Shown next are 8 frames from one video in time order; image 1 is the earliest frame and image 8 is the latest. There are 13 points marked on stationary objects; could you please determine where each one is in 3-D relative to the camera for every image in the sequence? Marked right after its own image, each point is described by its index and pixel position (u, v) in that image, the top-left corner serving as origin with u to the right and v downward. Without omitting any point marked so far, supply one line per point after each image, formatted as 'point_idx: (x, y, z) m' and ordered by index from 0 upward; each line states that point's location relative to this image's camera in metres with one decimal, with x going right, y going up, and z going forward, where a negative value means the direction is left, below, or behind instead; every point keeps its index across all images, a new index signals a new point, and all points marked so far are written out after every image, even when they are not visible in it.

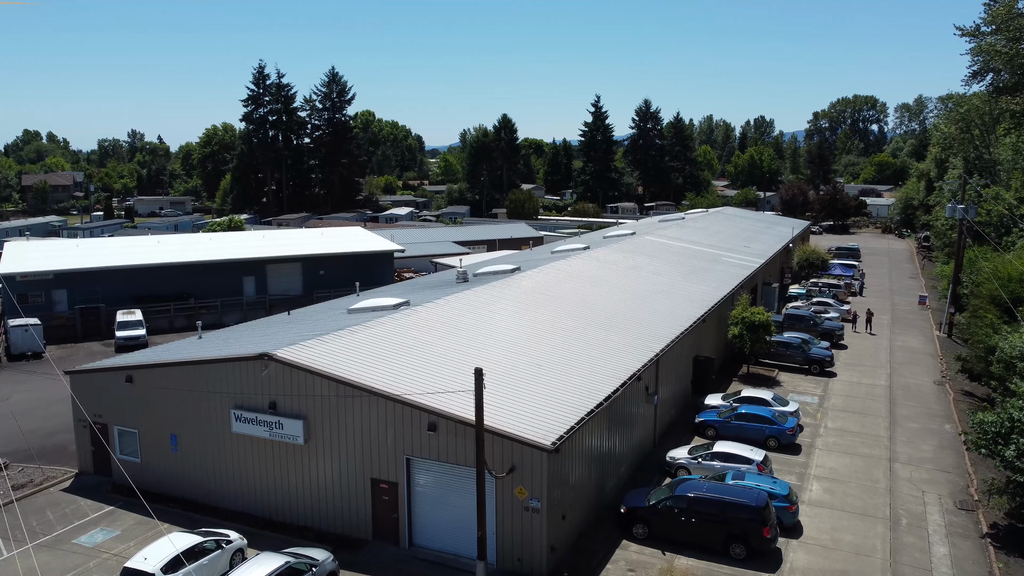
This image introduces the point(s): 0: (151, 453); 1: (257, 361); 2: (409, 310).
0: (-6.6, -3.0, +15.6) m
1: (-4.2, -1.2, +14.0) m
2: (-2.2, -0.5, +18.2) m
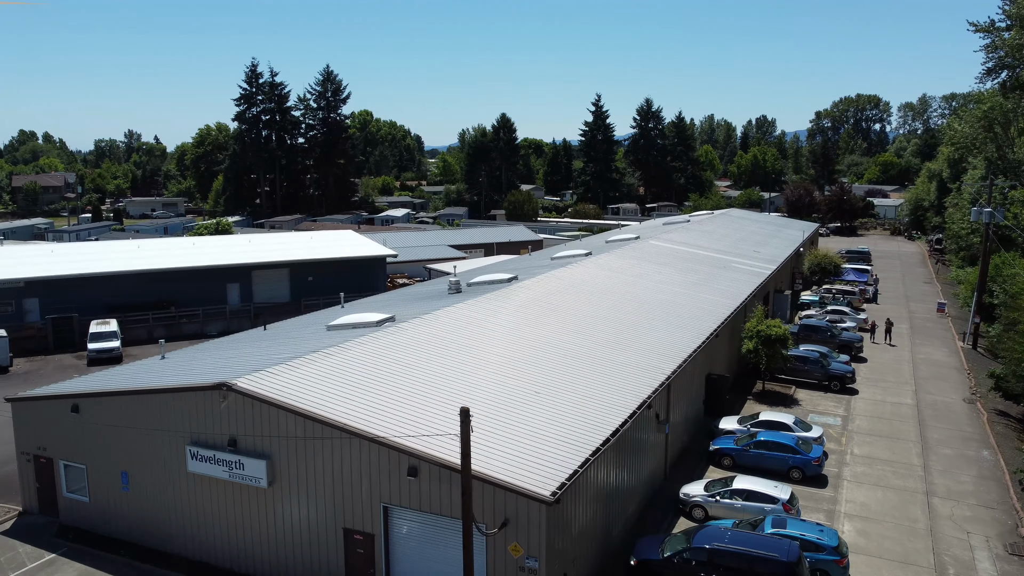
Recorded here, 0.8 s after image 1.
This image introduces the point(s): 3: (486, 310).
0: (-6.7, -3.3, +13.9) m
1: (-4.2, -1.5, +12.3) m
2: (-2.2, -0.7, +16.5) m
3: (-0.5, -0.5, +18.8) m
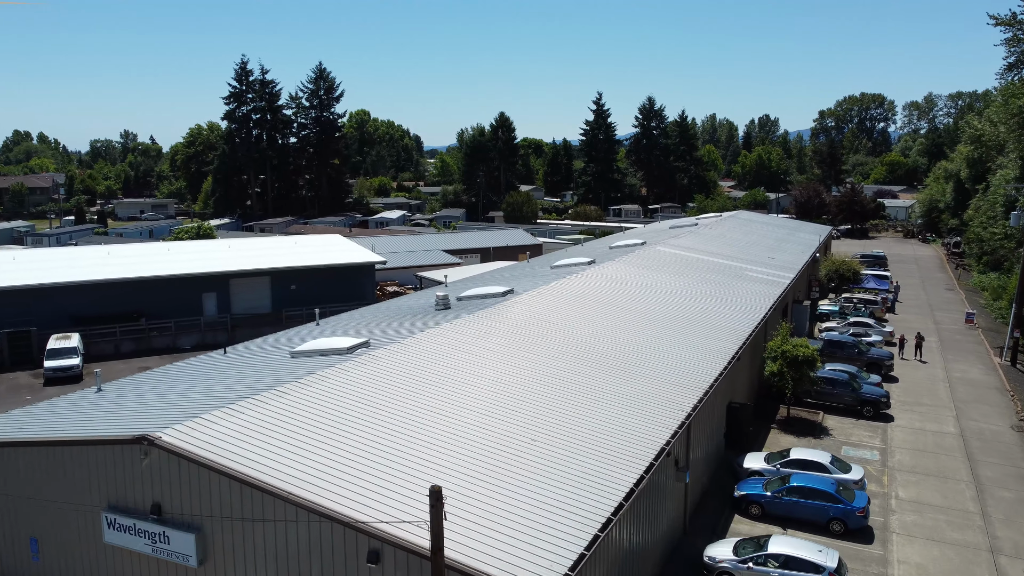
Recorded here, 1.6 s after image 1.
0: (-6.8, -3.7, +11.5) m
1: (-4.4, -1.8, +9.9) m
2: (-2.4, -1.1, +14.1) m
3: (-0.6, -0.8, +16.4) m
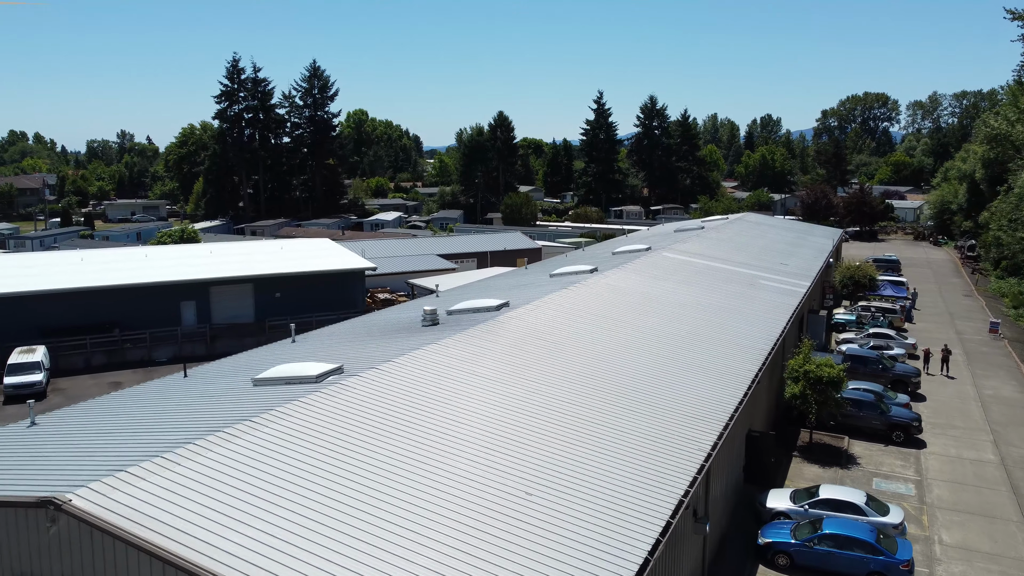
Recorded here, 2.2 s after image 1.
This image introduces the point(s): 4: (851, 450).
0: (-6.9, -3.9, +9.7) m
1: (-4.5, -2.1, +8.1) m
2: (-2.5, -1.4, +12.3) m
3: (-0.7, -1.1, +14.6) m
4: (+7.0, -3.4, +17.8) m
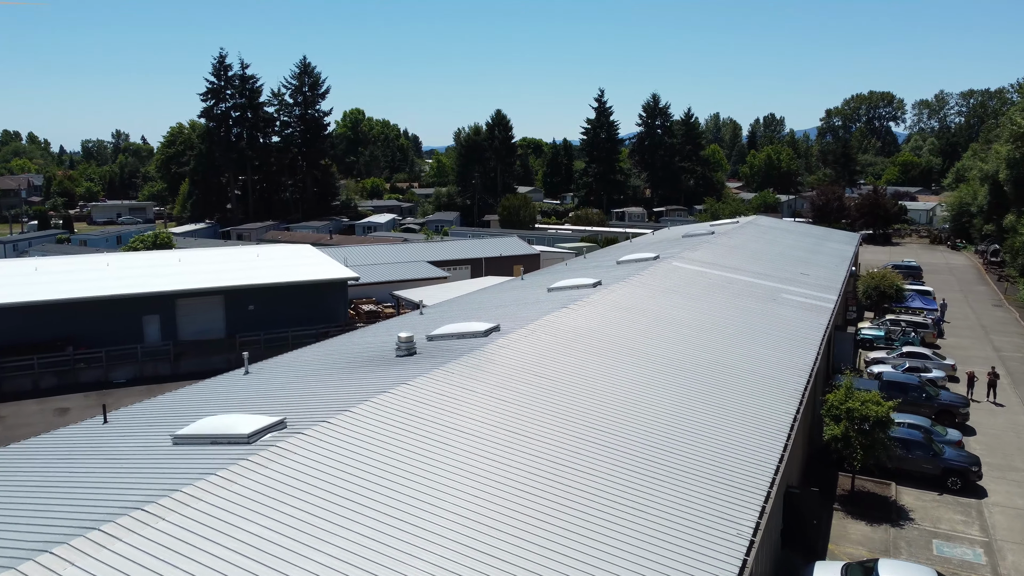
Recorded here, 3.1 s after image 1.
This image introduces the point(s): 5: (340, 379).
0: (-7.1, -4.3, +7.1) m
1: (-4.6, -2.5, +5.4) m
2: (-2.6, -1.8, +9.6) m
3: (-0.9, -1.5, +11.9) m
4: (+6.9, -3.8, +15.2) m
5: (-2.8, -1.5, +14.1) m
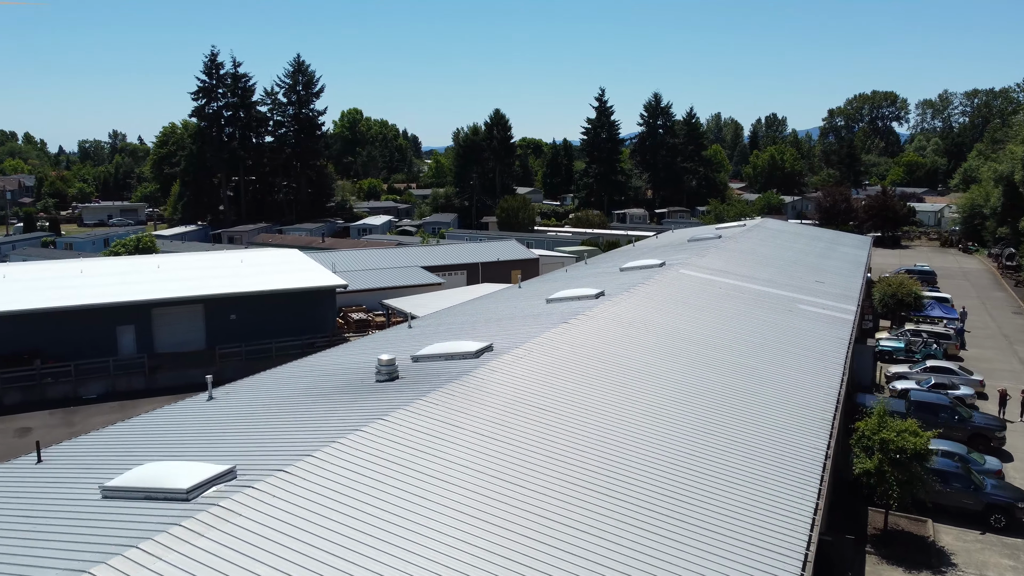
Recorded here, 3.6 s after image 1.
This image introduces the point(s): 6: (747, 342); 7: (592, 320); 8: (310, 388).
0: (-7.2, -4.6, +5.5) m
1: (-4.7, -2.8, +3.9) m
2: (-2.7, -2.0, +8.0) m
3: (-1.0, -1.8, +10.3) m
4: (+6.8, -4.0, +13.6) m
5: (-2.9, -1.7, +12.5) m
6: (+4.8, -1.1, +17.5) m
7: (+1.7, -0.6, +17.5) m
8: (-3.4, -1.6, +14.5) m
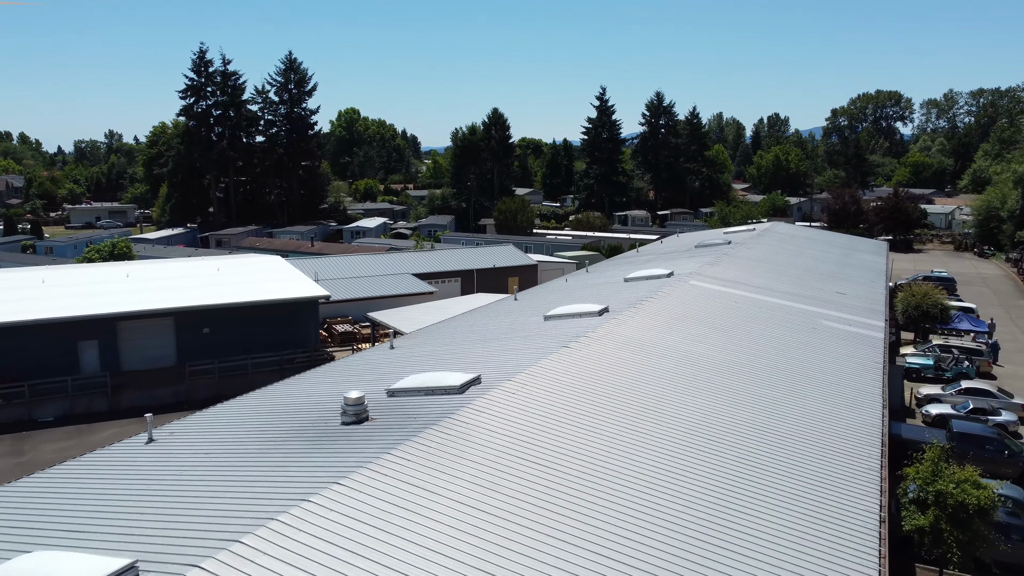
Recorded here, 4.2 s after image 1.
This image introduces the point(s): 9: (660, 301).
0: (-7.3, -4.9, +3.4) m
1: (-4.9, -3.1, +1.8) m
2: (-2.9, -2.4, +6.0) m
3: (-1.1, -2.1, +8.3) m
4: (+6.6, -4.4, +11.5) m
5: (-3.1, -2.1, +10.5) m
6: (+4.7, -1.4, +15.5) m
7: (+1.5, -0.9, +15.4) m
8: (-3.6, -2.0, +12.4) m
9: (+3.4, -0.3, +19.8) m
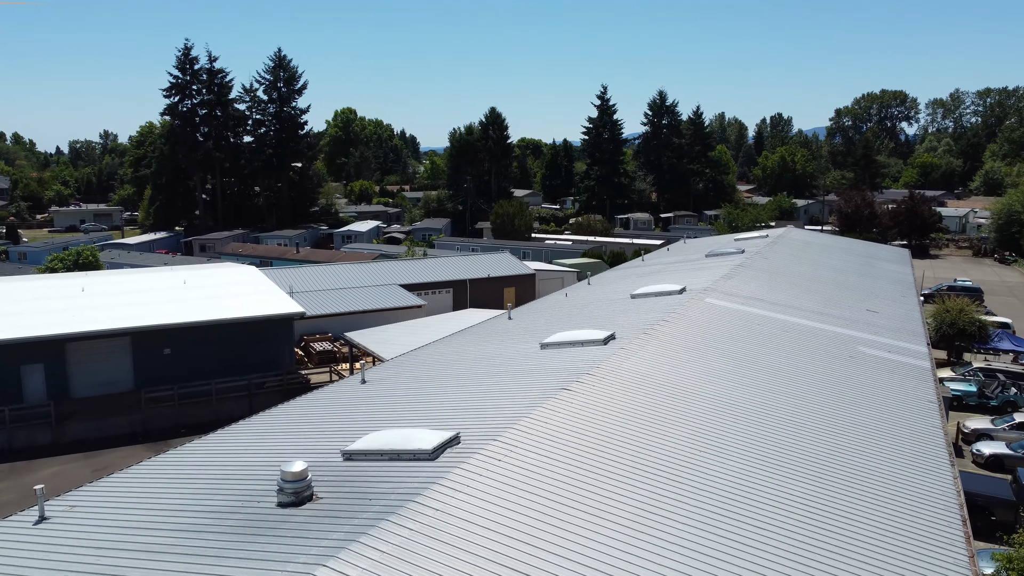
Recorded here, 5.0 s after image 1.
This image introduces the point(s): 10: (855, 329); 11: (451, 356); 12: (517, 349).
0: (-7.4, -5.4, +0.9) m
1: (-5.0, -3.5, -0.7) m
2: (-3.0, -2.8, +3.5) m
3: (-1.3, -2.5, +5.8) m
4: (+6.5, -4.8, +9.1) m
5: (-3.2, -2.5, +8.0) m
6: (+4.5, -1.8, +13.0) m
7: (+1.4, -1.4, +12.9) m
8: (-3.7, -2.4, +10.0) m
9: (+3.3, -0.8, +17.3) m
10: (+7.7, -0.9, +19.3) m
11: (-1.3, -1.4, +17.4) m
12: (0.0, -1.2, +17.2) m
